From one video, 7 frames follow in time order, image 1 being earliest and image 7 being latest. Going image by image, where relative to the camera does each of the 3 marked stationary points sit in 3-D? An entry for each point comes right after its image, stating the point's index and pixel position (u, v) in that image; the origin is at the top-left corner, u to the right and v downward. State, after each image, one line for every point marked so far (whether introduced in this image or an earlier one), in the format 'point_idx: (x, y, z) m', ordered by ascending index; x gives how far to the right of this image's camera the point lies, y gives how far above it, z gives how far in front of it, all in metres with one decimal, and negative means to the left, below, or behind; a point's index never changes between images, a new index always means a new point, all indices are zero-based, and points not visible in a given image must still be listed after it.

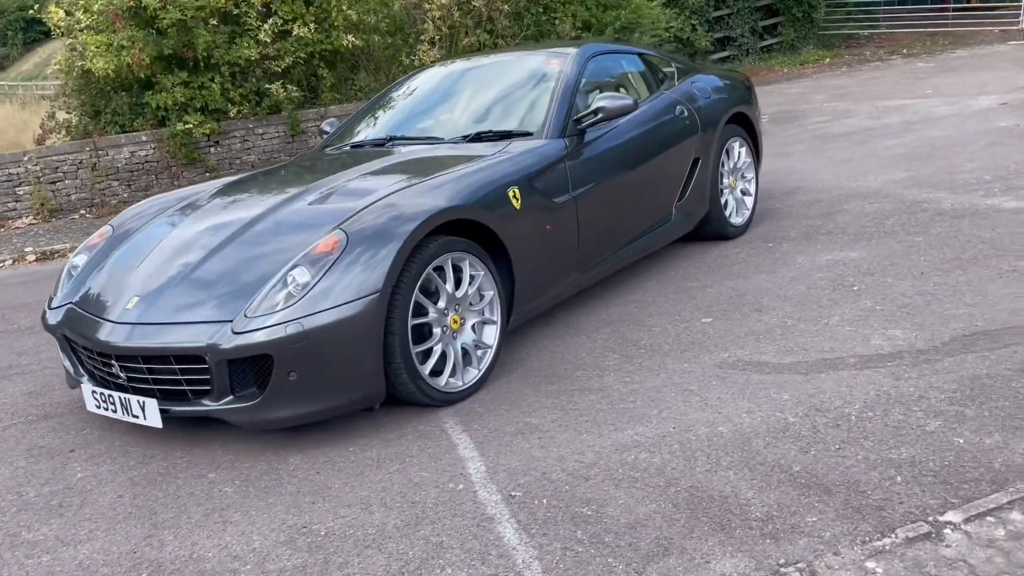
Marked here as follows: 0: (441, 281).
0: (-0.3, 0.0, +3.8) m
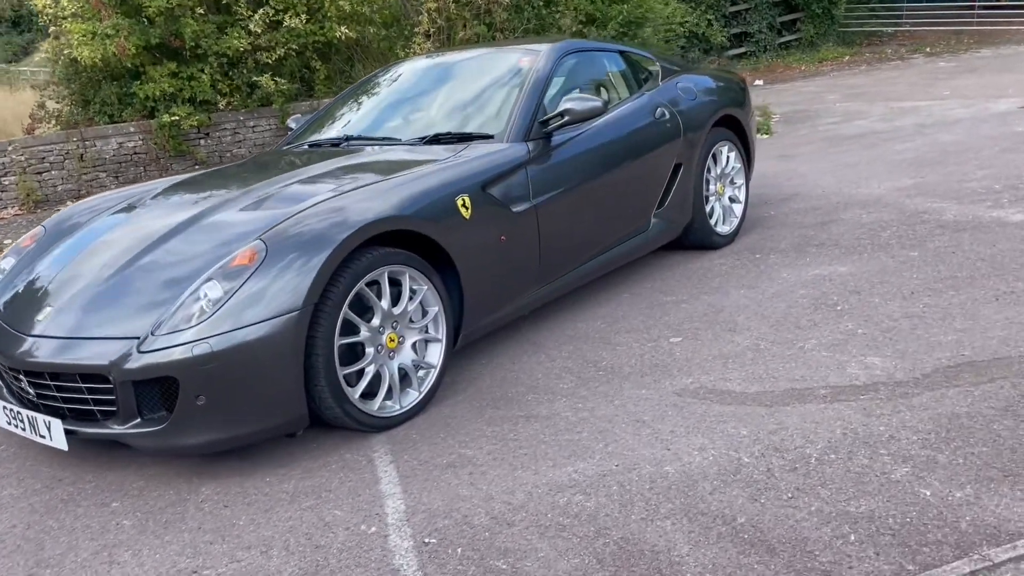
0: (-0.5, 0.0, +3.6) m
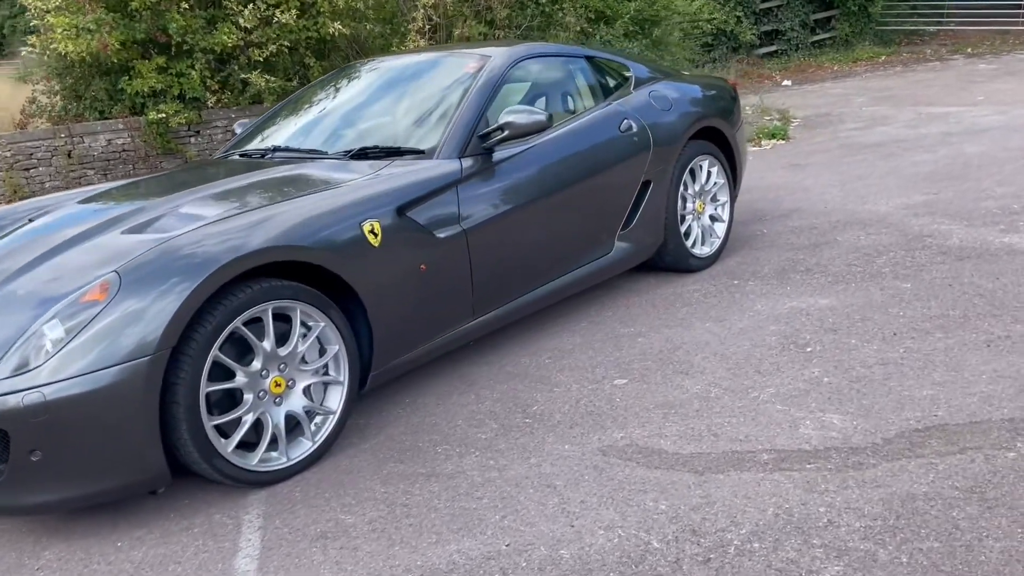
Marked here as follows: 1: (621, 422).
0: (-0.9, -0.2, +3.2) m
1: (+0.4, -0.5, +3.6) m
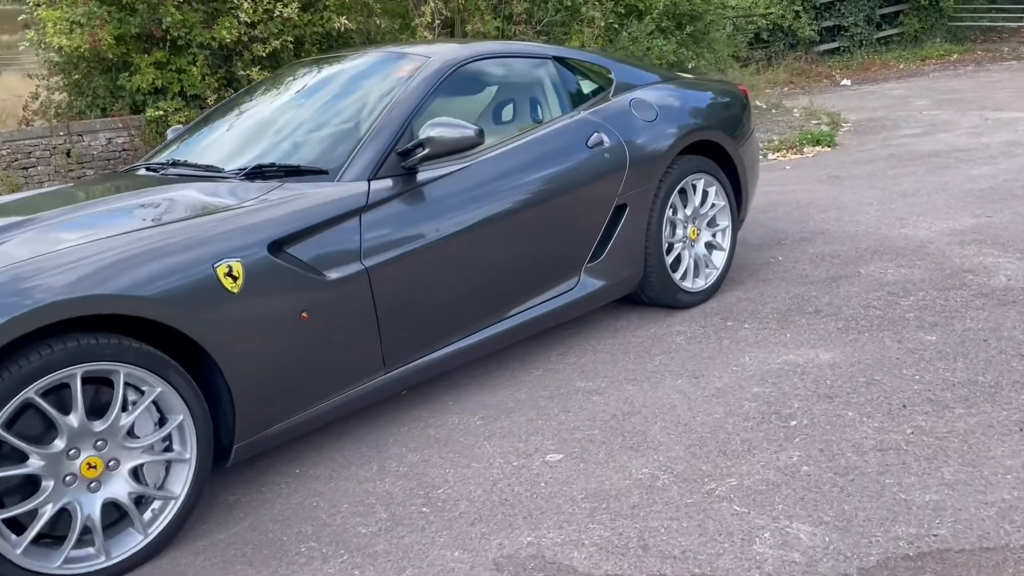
0: (-1.2, -0.3, +2.5) m
1: (+0.1, -0.7, +2.8) m
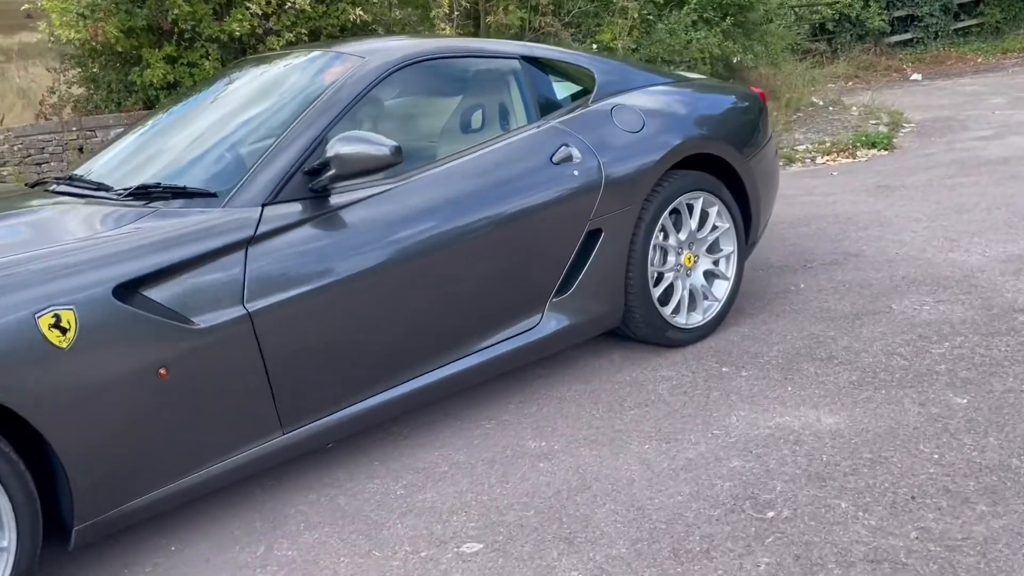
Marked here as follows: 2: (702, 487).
0: (-1.5, -0.5, +2.1) m
1: (-0.2, -0.9, +2.3) m
2: (+0.6, -0.6, +2.9) m
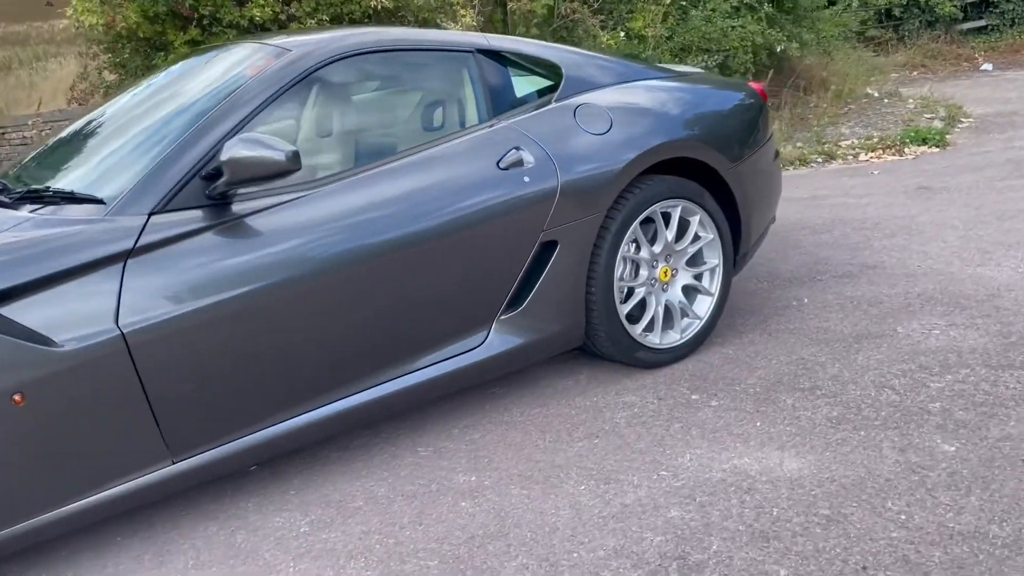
0: (-1.8, -0.5, +1.9) m
1: (-0.5, -0.9, +2.0) m
2: (+0.3, -0.7, +2.5) m
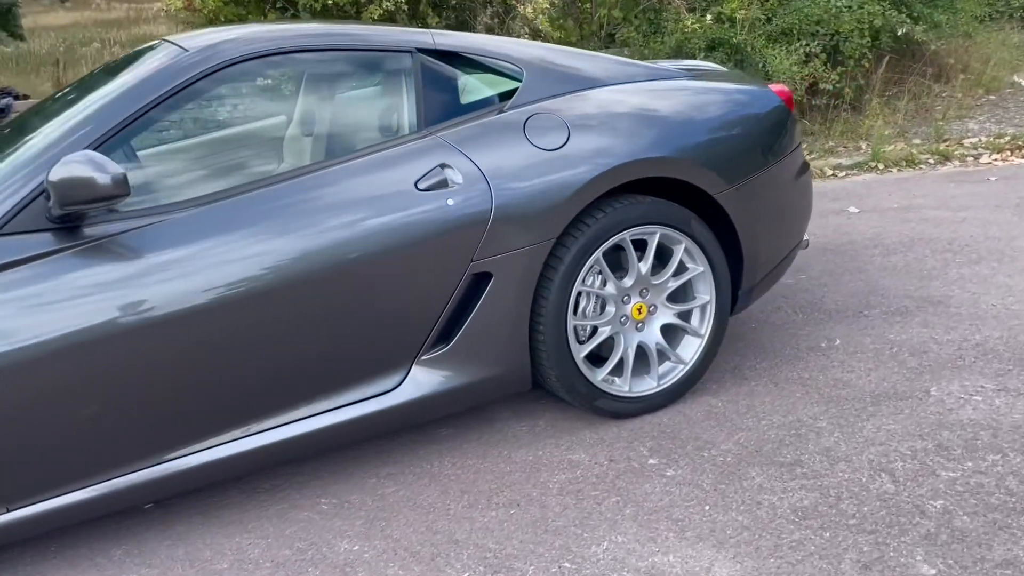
0: (-2.3, -0.6, +1.8) m
1: (-1.0, -1.0, +1.7) m
2: (-0.1, -0.8, +2.1) m
